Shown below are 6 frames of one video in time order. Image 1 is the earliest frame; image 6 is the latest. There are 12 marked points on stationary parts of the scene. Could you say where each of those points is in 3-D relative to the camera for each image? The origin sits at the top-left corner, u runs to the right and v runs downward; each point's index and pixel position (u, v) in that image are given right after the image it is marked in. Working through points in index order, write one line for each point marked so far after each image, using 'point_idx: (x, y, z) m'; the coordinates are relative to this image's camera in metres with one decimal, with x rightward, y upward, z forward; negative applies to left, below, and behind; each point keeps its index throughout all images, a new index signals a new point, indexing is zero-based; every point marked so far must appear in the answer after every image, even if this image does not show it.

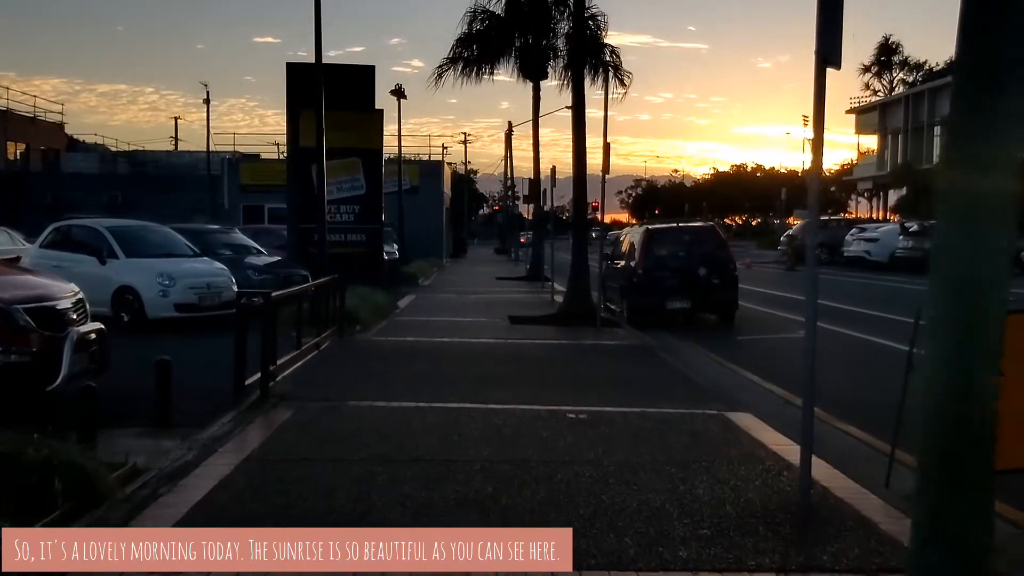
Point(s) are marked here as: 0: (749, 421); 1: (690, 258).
0: (+2.1, -1.2, +9.5) m
1: (+3.1, +0.5, +18.7) m
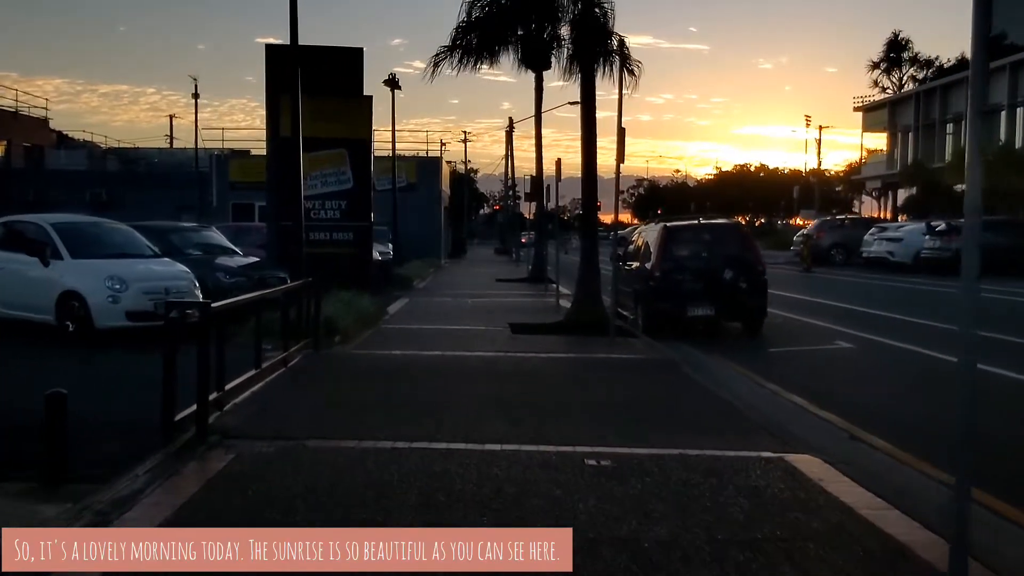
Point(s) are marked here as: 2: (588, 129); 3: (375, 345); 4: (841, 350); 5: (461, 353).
0: (+2.1, -1.2, +7.4) m
1: (+3.1, +0.5, +16.7) m
2: (+1.3, +2.6, +17.6) m
3: (-1.9, -0.8, +14.6) m
4: (+4.8, -0.9, +15.7) m
5: (-0.6, -0.8, +13.9) m
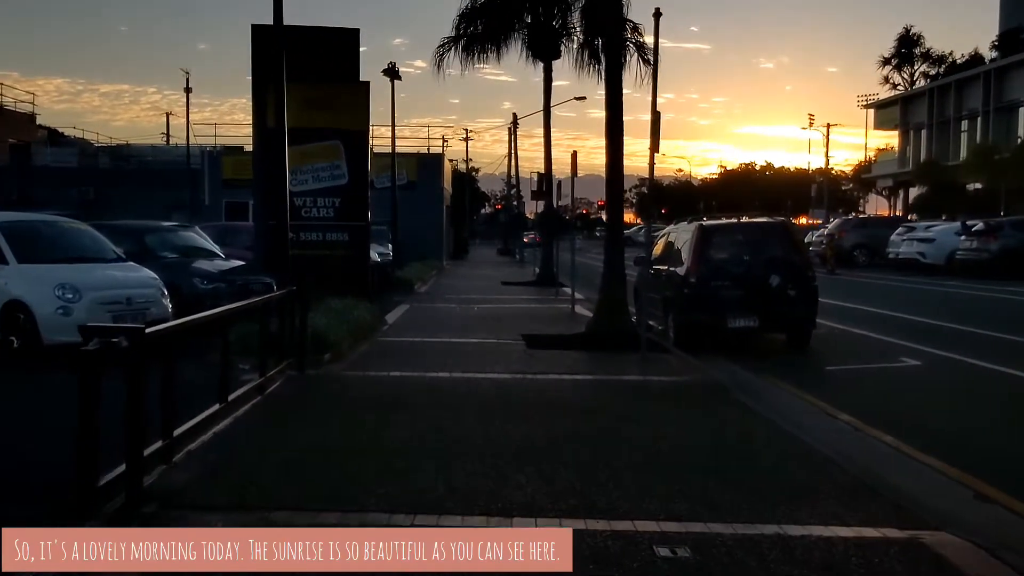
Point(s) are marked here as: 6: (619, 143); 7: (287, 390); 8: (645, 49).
0: (+2.3, -1.3, +5.4) m
1: (+3.3, +0.4, +14.7) m
2: (+1.5, +2.4, +15.6) m
3: (-1.7, -0.9, +12.6) m
4: (+5.0, -1.0, +13.7) m
5: (-0.4, -0.9, +11.9) m
6: (+1.5, +2.0, +15.6) m
7: (-2.3, -1.0, +10.8) m
8: (+2.3, +4.1, +18.0) m
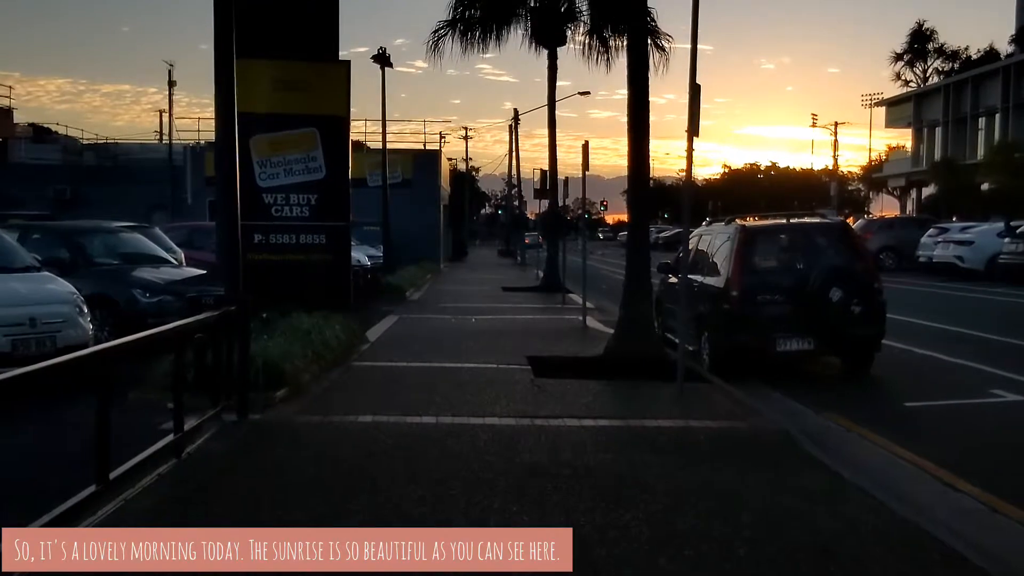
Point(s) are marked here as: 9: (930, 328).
0: (+2.3, -1.5, +2.8) m
1: (+3.4, +0.2, +12.1) m
2: (+1.5, +2.3, +13.1) m
3: (-1.6, -1.1, +10.0) m
4: (+5.0, -1.2, +11.1) m
5: (-0.4, -1.1, +9.3) m
6: (+1.6, +1.8, +13.1) m
7: (-2.2, -1.2, +8.3) m
8: (+2.3, +3.9, +15.4) m
9: (+7.2, -0.7, +18.5) m
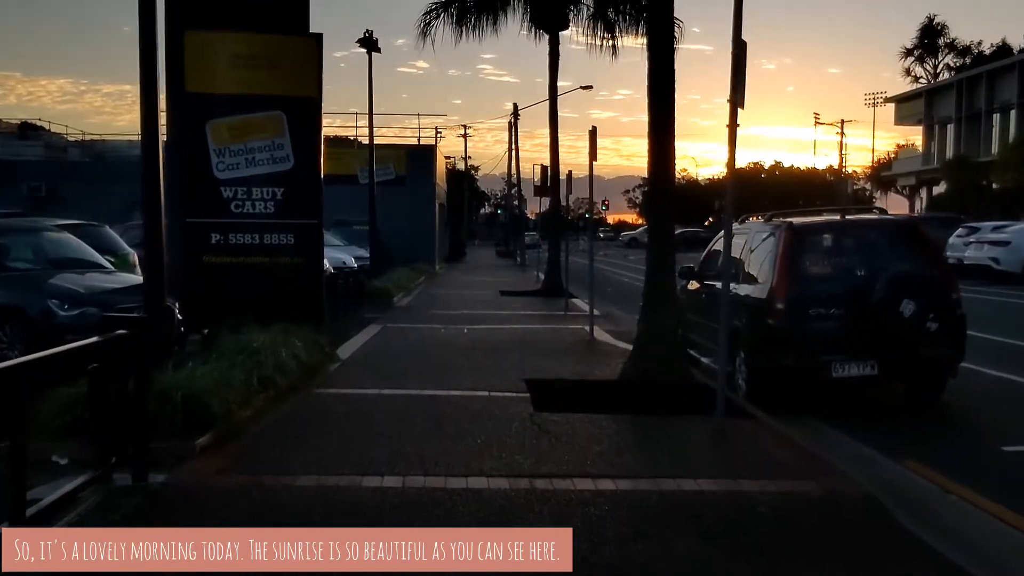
0: (+2.3, -1.6, +0.6) m
1: (+3.3, +0.1, +9.8) m
2: (+1.5, +2.2, +10.8) m
3: (-1.7, -1.2, +7.8) m
4: (+5.0, -1.3, +8.8) m
5: (-0.4, -1.2, +7.1) m
6: (+1.5, +1.7, +10.8) m
7: (-2.3, -1.3, +6.0) m
8: (+2.3, +3.8, +13.2) m
9: (+7.1, -0.8, +16.3) m
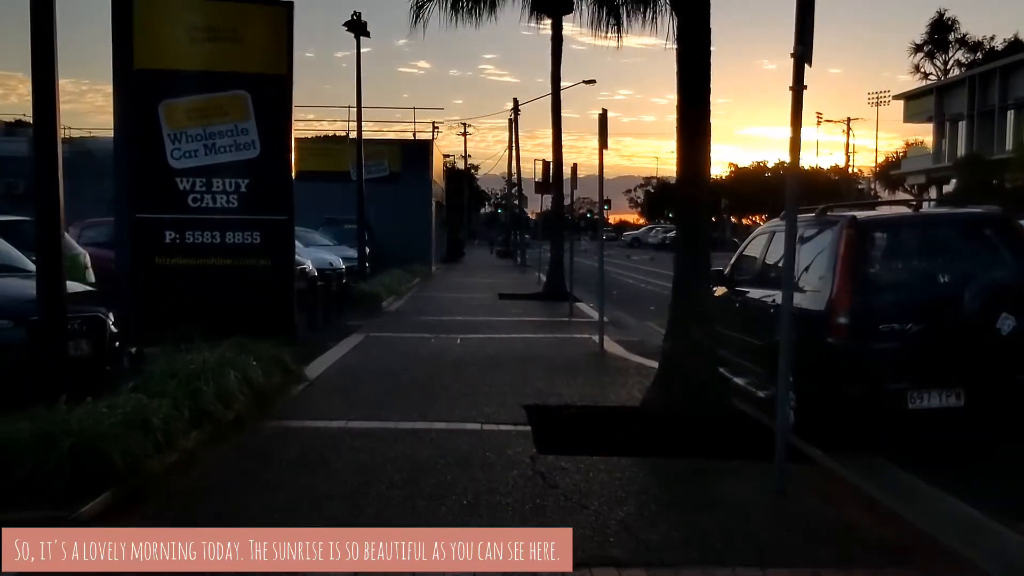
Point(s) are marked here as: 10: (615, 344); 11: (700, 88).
0: (+2.3, -1.7, -1.3) m
1: (+3.3, 0.0, +7.9) m
2: (+1.4, +2.1, +8.9) m
3: (-1.7, -1.2, +5.9) m
4: (+5.0, -1.4, +6.9) m
5: (-0.5, -1.3, +5.2) m
6: (+1.5, +1.6, +8.9) m
7: (-2.3, -1.4, +4.1) m
8: (+2.3, +3.7, +11.3) m
9: (+7.1, -0.9, +14.4) m
10: (+1.5, -0.8, +15.0) m
11: (+1.5, +1.8, +8.9) m
